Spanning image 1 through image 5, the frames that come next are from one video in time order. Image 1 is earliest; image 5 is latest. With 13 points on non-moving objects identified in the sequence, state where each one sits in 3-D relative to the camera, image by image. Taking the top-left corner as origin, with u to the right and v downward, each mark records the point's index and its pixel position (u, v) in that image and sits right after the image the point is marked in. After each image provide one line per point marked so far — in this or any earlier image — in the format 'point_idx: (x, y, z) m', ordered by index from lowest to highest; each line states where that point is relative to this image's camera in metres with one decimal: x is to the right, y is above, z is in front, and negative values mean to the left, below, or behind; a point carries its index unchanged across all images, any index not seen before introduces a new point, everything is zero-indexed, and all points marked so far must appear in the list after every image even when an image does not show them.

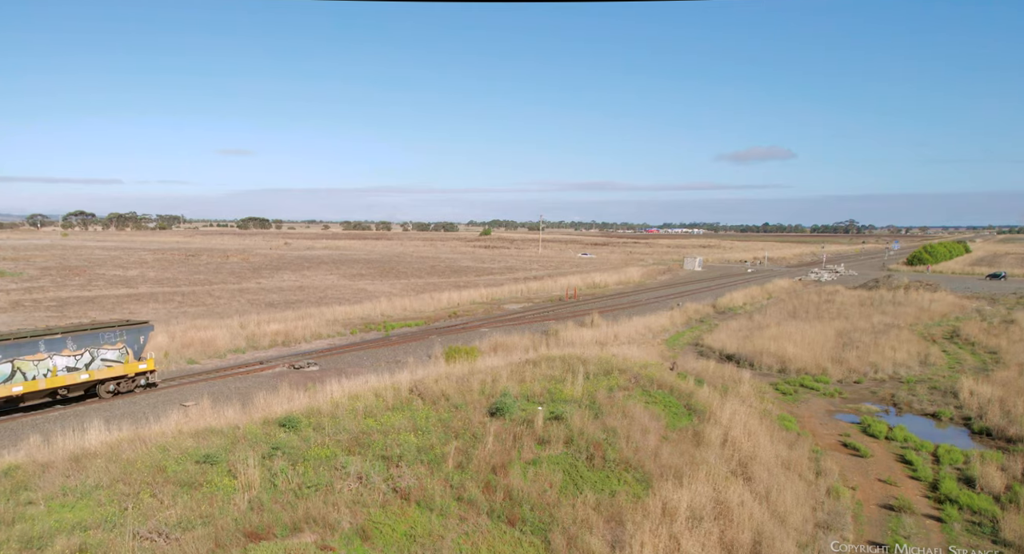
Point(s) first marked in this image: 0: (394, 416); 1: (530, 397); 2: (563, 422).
0: (-2.1, -2.5, +13.0) m
1: (+0.4, -2.5, +15.1) m
2: (+1.0, -2.7, +13.6) m
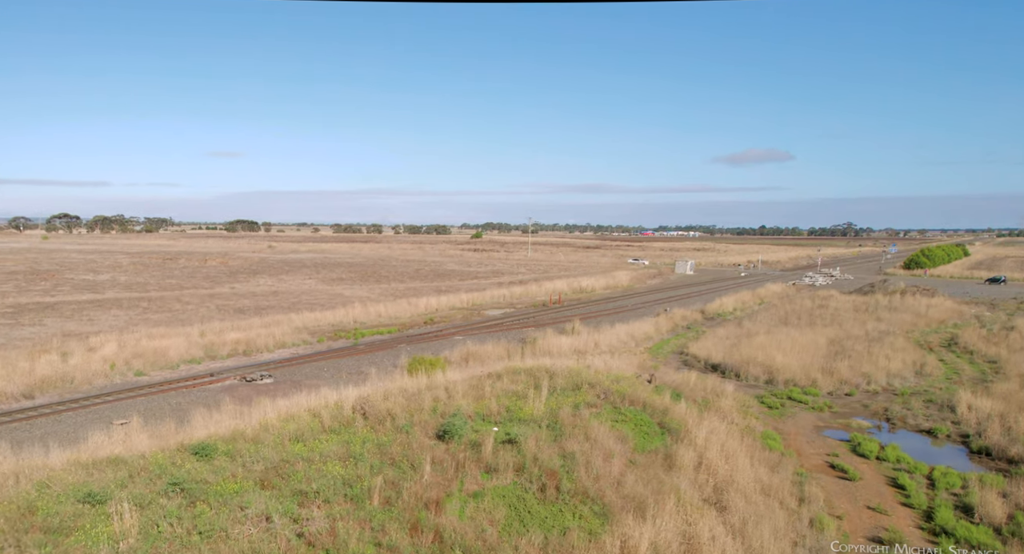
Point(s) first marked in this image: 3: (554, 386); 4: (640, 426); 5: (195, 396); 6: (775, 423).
0: (-3.0, -2.6, +11.7) m
1: (-0.5, -2.7, +13.7) m
2: (+0.1, -2.9, +12.3) m
3: (+0.9, -2.5, +16.4) m
4: (+2.6, -3.0, +14.8) m
5: (-7.6, -2.9, +17.4) m
6: (+6.7, -3.7, +18.4) m
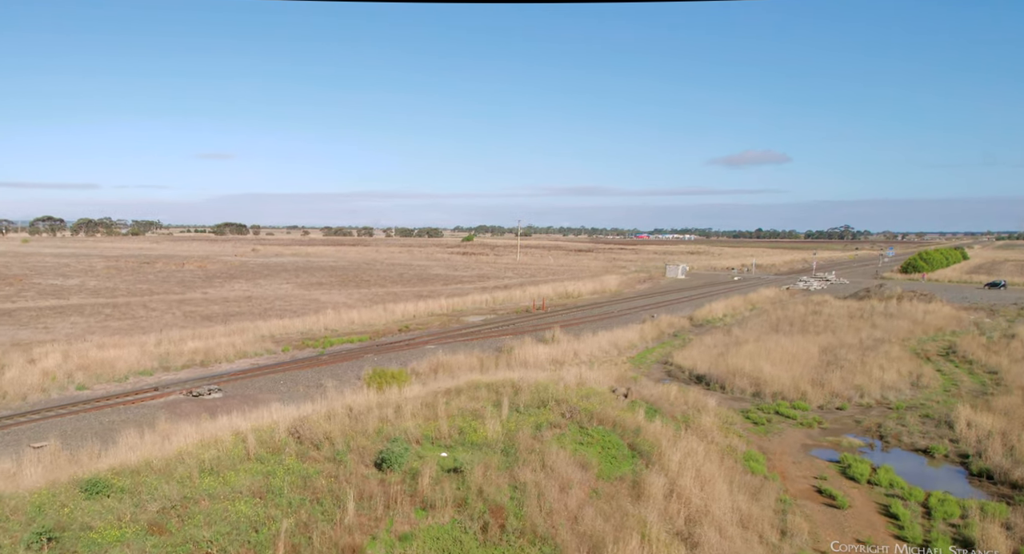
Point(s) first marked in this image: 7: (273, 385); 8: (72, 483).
0: (-3.8, -2.8, +10.4) m
1: (-1.3, -2.8, +12.4) m
2: (-0.8, -3.0, +10.9) m
3: (+0.1, -2.6, +15.0) m
4: (+1.8, -3.2, +13.4) m
5: (-8.4, -3.0, +16.0) m
6: (+5.9, -3.9, +17.1) m
7: (-6.4, -2.9, +19.3) m
8: (-5.9, -2.8, +9.7) m
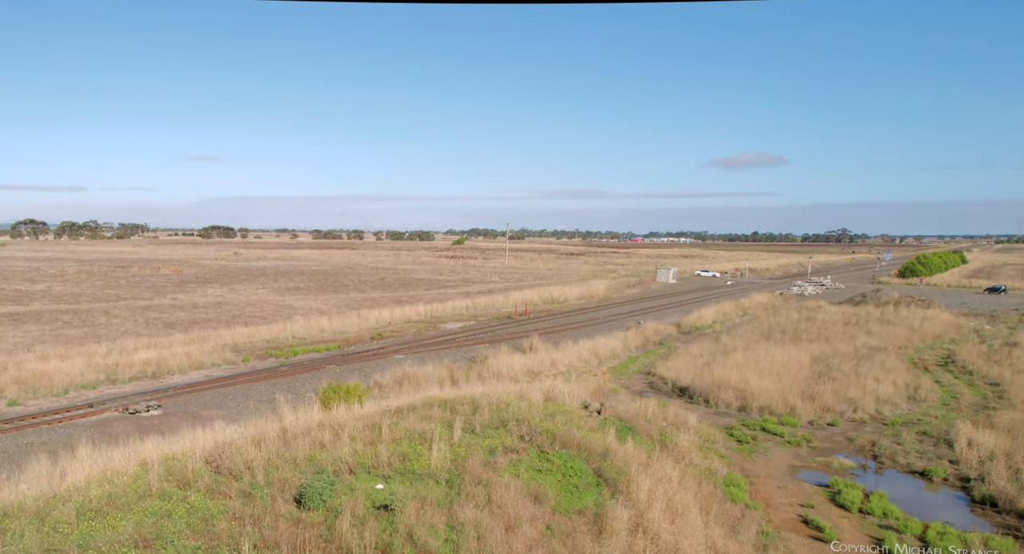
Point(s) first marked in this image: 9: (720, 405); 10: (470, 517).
0: (-4.6, -2.9, +9.0) m
1: (-2.2, -2.9, +11.0) m
2: (-1.6, -3.1, +9.6) m
3: (-0.7, -2.8, +13.6) m
4: (+0.9, -3.3, +12.1) m
5: (-9.3, -3.2, +14.6) m
6: (+5.0, -4.0, +15.7) m
7: (-7.2, -3.0, +17.9) m
8: (-6.7, -2.9, +8.3) m
9: (+5.7, -3.5, +19.8) m
10: (-0.5, -3.2, +9.7) m
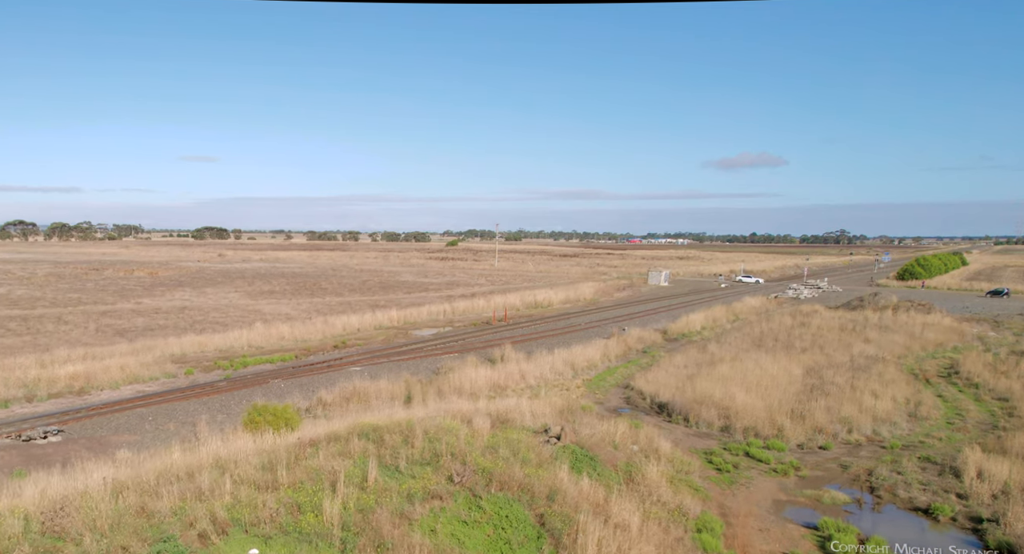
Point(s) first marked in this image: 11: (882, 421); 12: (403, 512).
0: (-5.8, -3.0, +7.0) m
1: (-3.3, -3.1, +9.1) m
2: (-2.7, -3.3, +7.6) m
3: (-1.8, -2.9, +11.7) m
4: (-0.2, -3.5, +10.1) m
5: (-10.4, -3.3, +12.7) m
6: (+3.9, -4.2, +13.7) m
7: (-8.3, -3.2, +16.0) m
8: (-7.8, -3.0, +6.4) m
9: (+4.6, -3.6, +17.8) m
10: (-1.7, -3.4, +7.7) m
11: (+9.3, -3.6, +18.0) m
12: (-1.5, -3.1, +9.9) m
